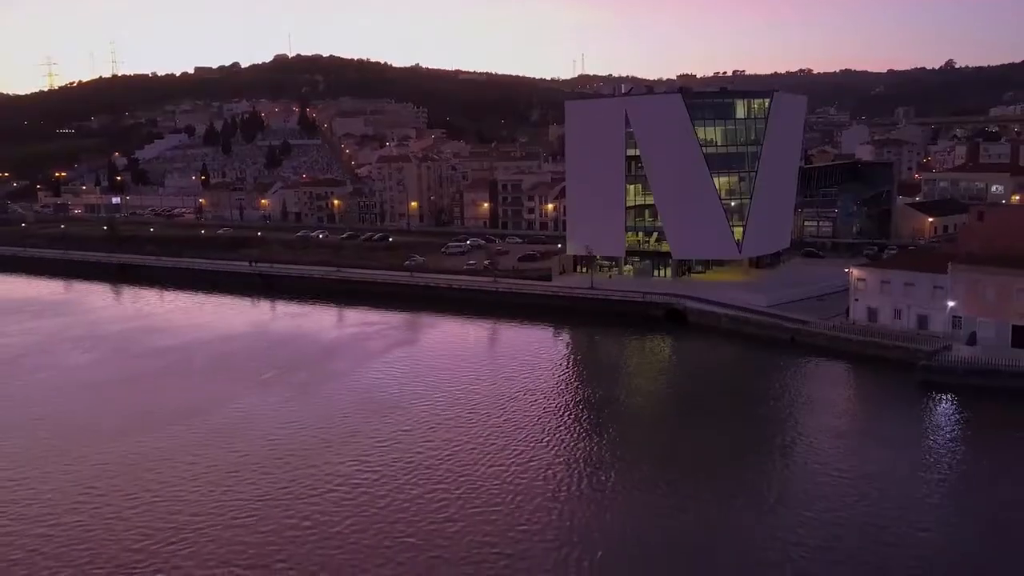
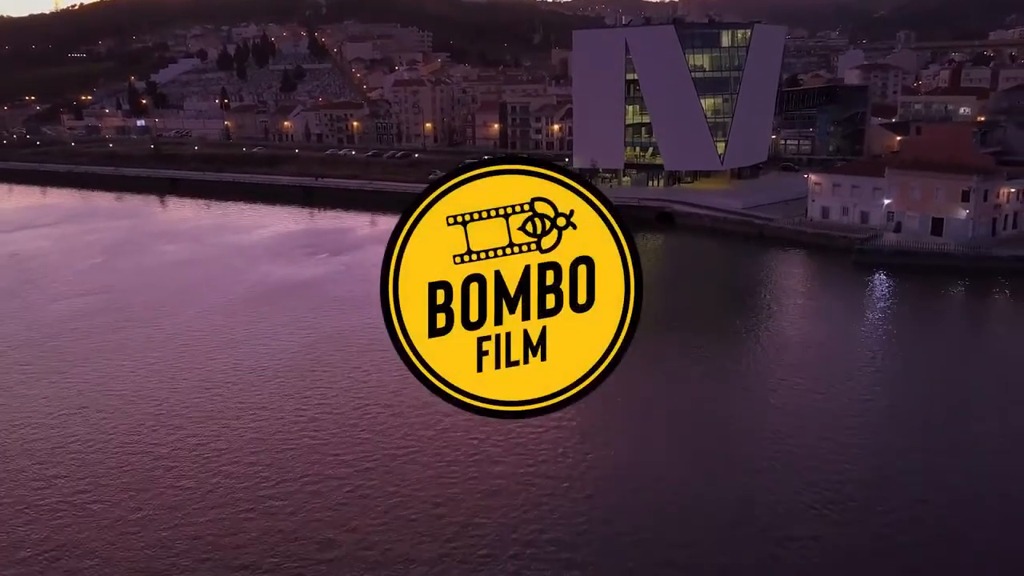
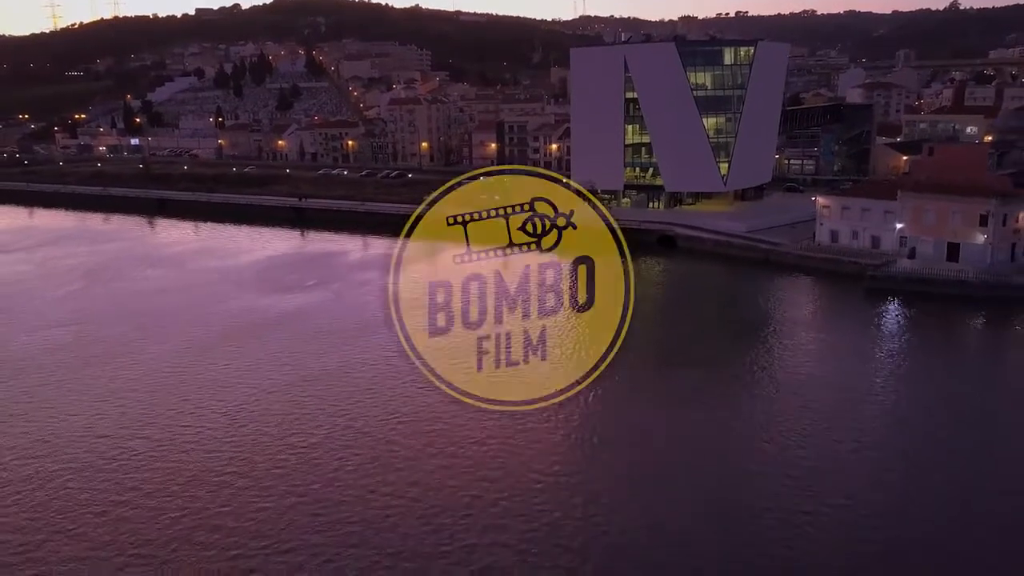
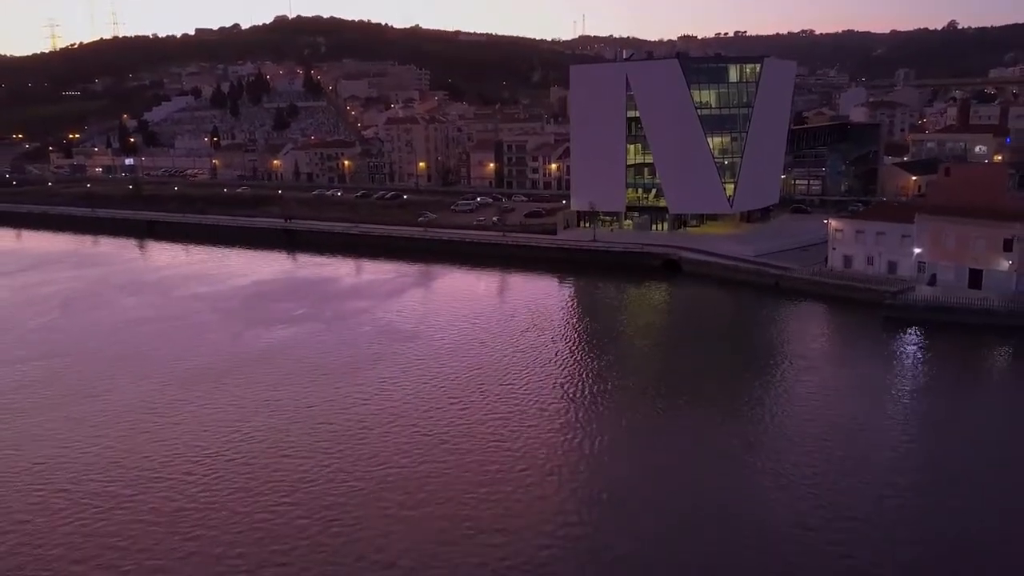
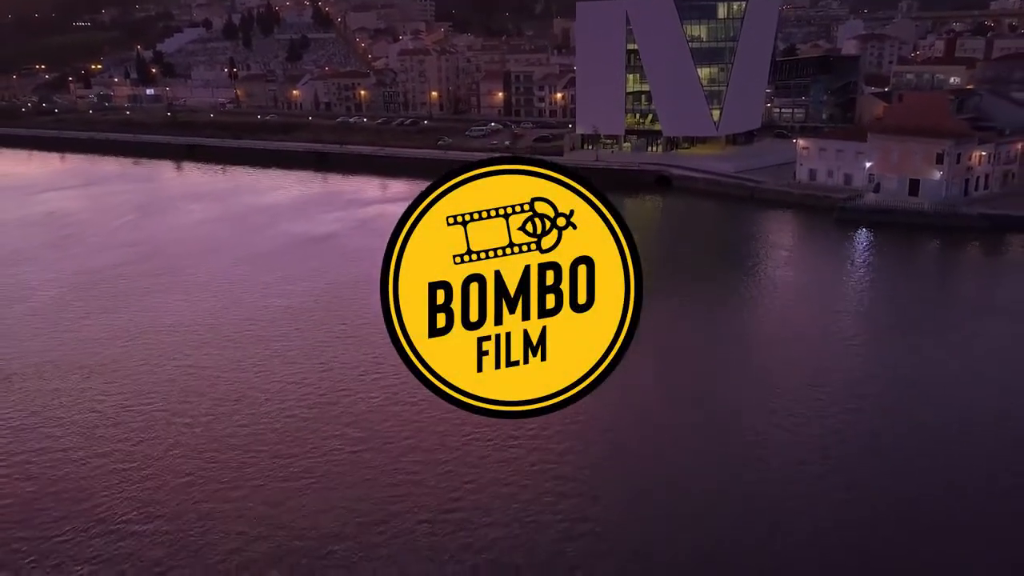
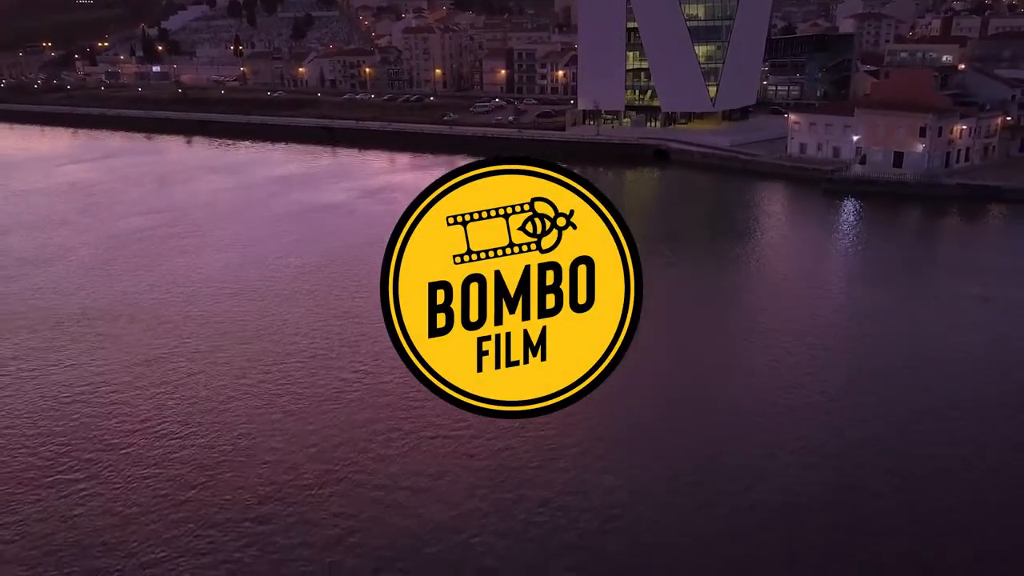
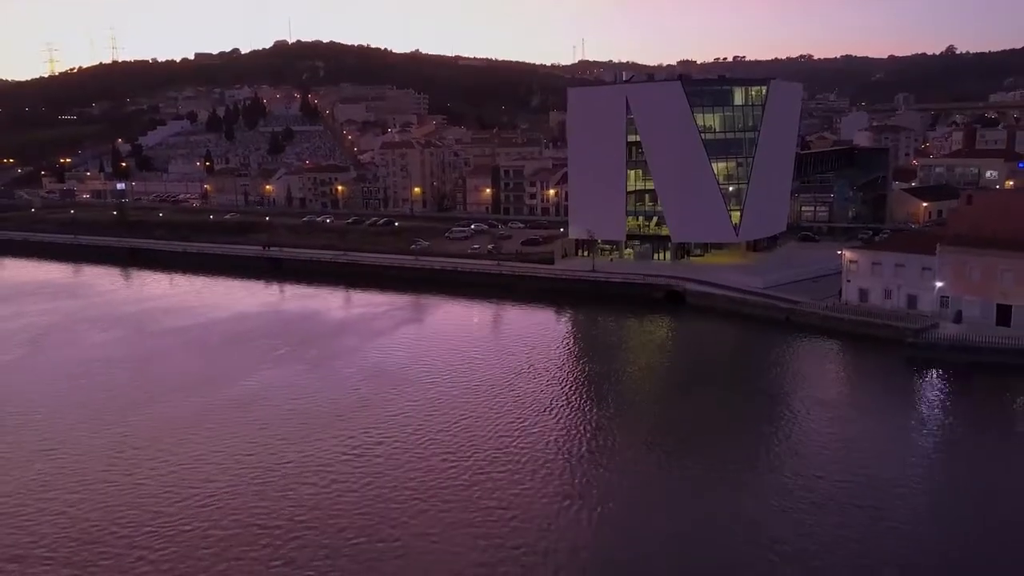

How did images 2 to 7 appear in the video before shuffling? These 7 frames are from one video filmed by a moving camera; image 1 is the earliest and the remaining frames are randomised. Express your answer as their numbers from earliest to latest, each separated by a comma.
7, 4, 3, 2, 5, 6
